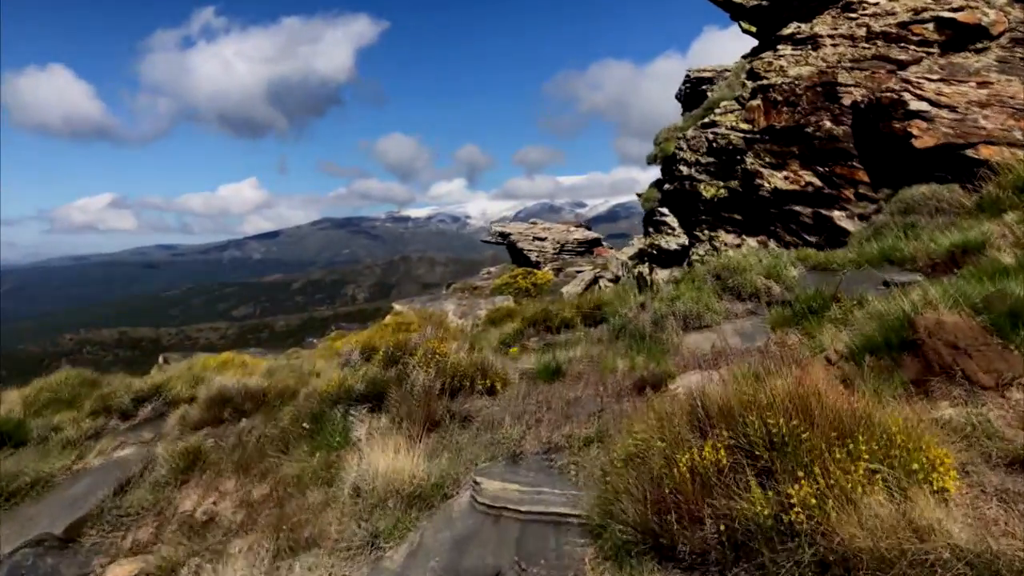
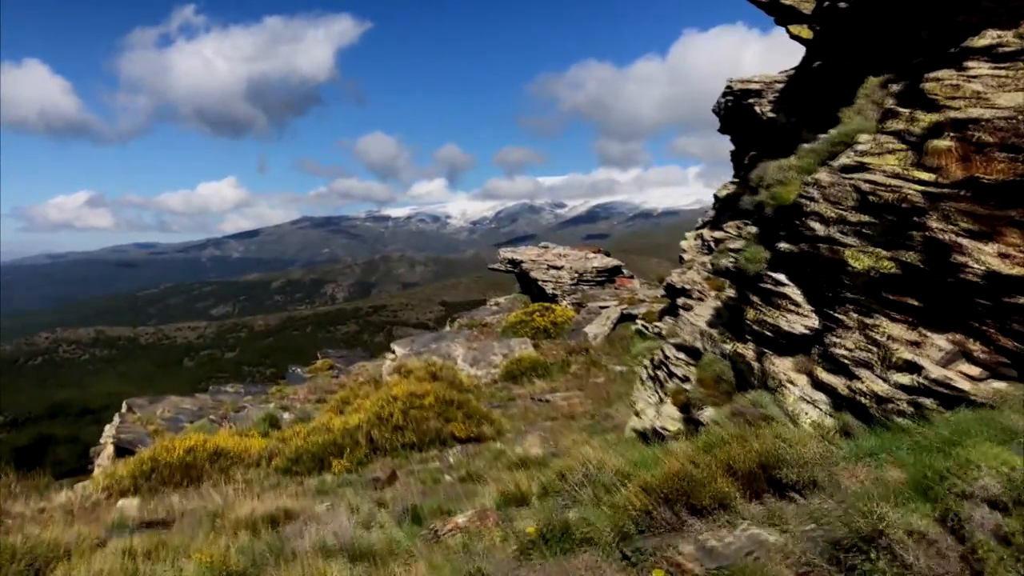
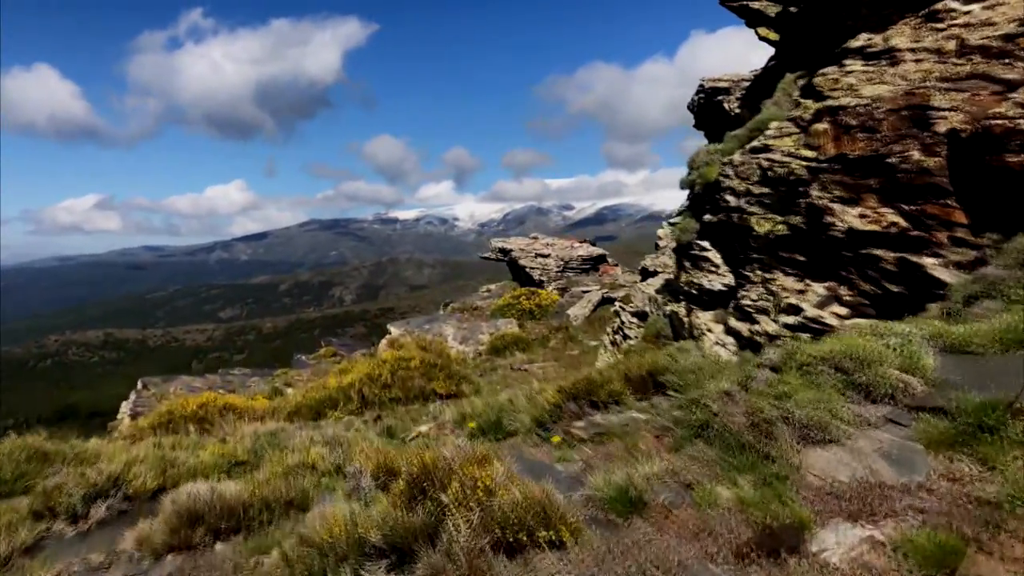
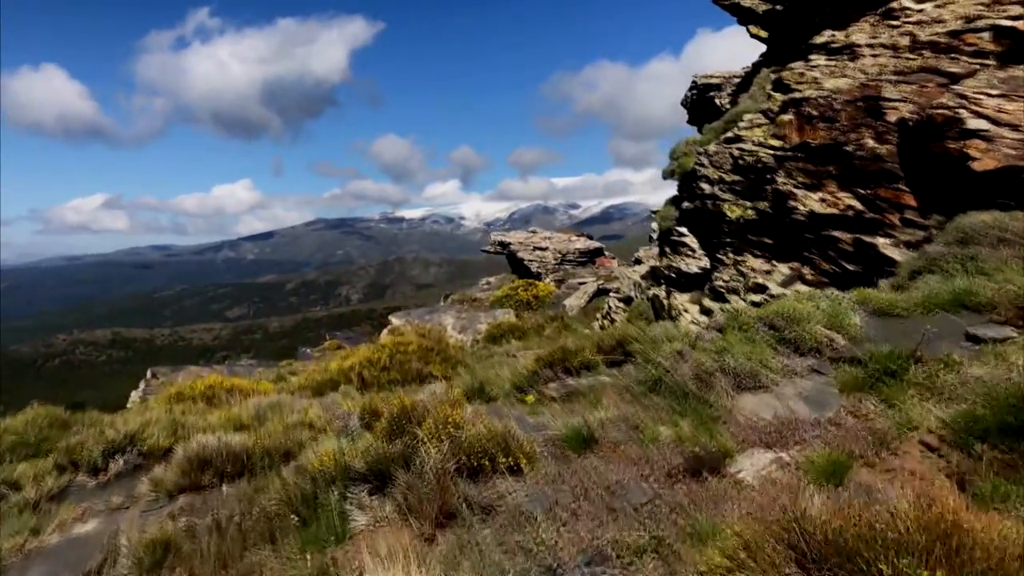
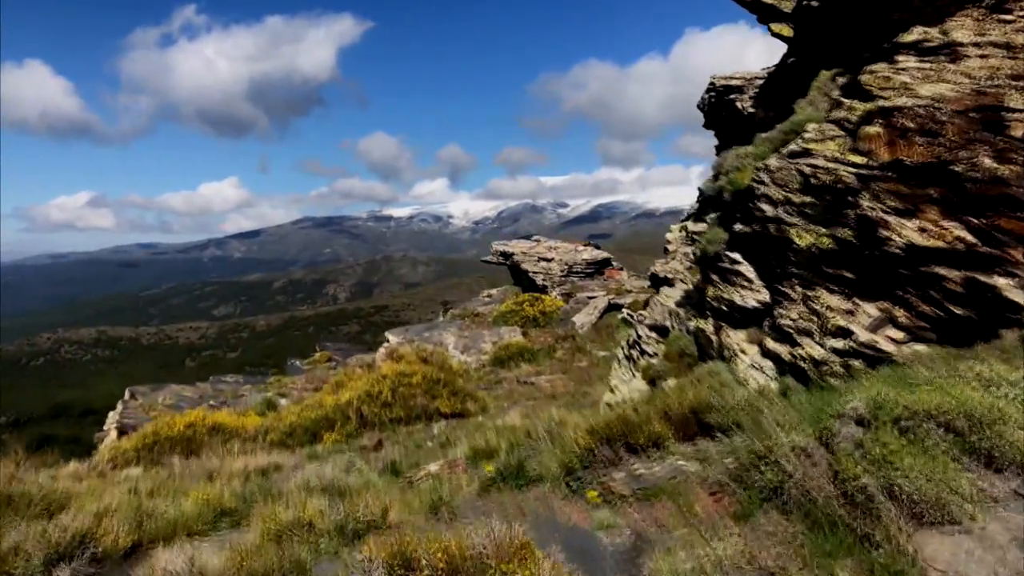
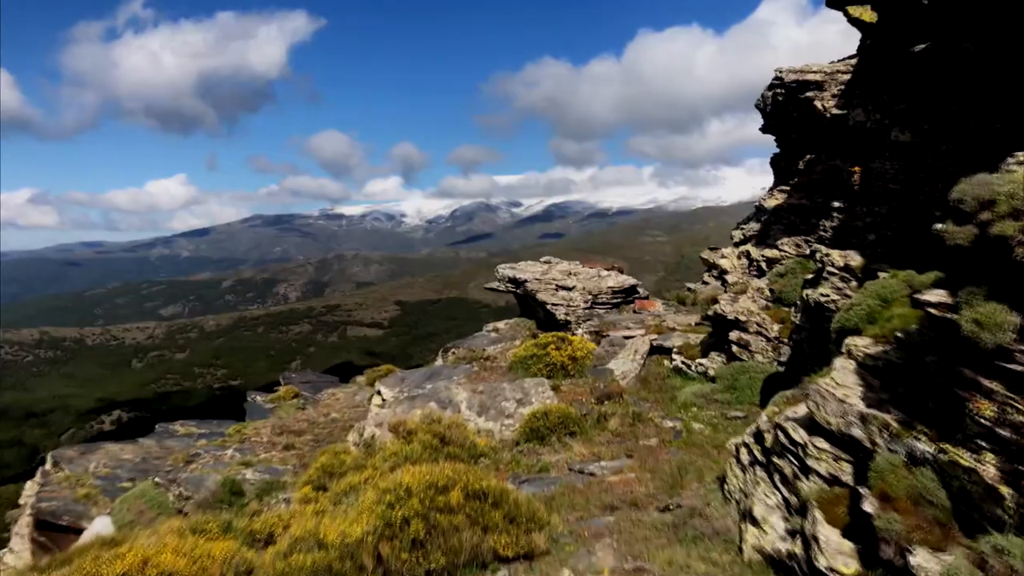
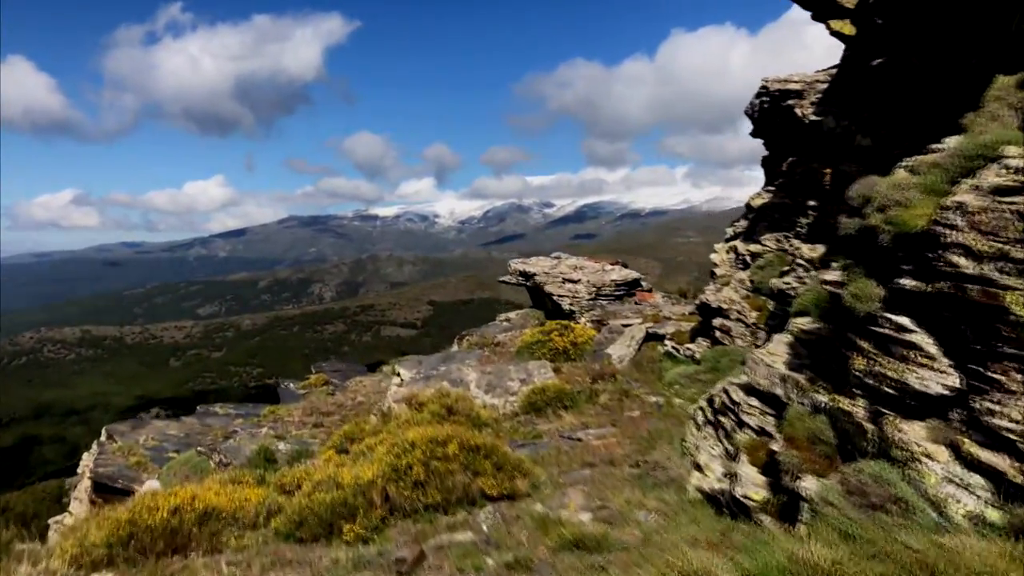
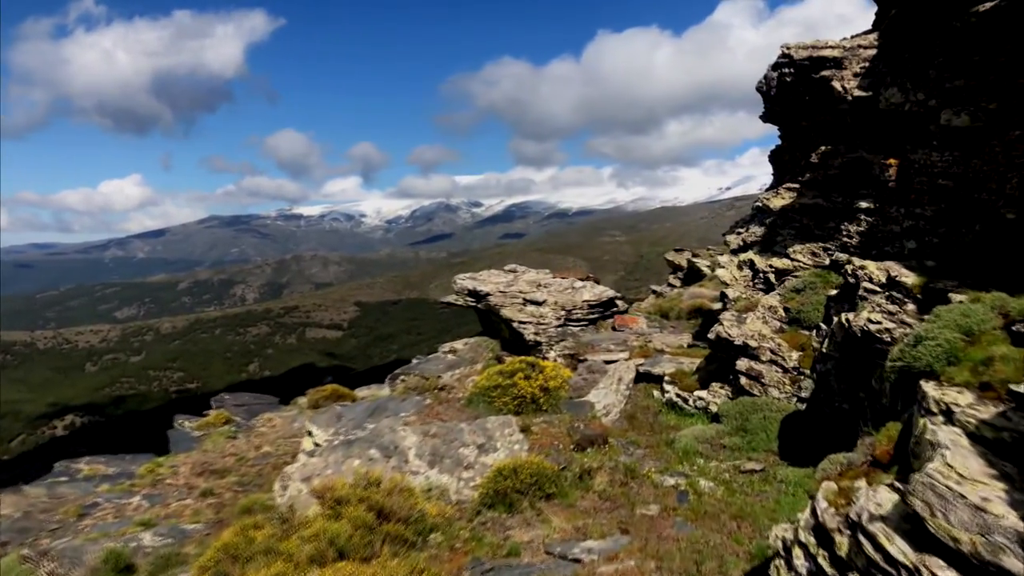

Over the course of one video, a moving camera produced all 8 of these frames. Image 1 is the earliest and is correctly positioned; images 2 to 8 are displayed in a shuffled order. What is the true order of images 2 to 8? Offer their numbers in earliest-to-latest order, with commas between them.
4, 3, 5, 2, 7, 6, 8
